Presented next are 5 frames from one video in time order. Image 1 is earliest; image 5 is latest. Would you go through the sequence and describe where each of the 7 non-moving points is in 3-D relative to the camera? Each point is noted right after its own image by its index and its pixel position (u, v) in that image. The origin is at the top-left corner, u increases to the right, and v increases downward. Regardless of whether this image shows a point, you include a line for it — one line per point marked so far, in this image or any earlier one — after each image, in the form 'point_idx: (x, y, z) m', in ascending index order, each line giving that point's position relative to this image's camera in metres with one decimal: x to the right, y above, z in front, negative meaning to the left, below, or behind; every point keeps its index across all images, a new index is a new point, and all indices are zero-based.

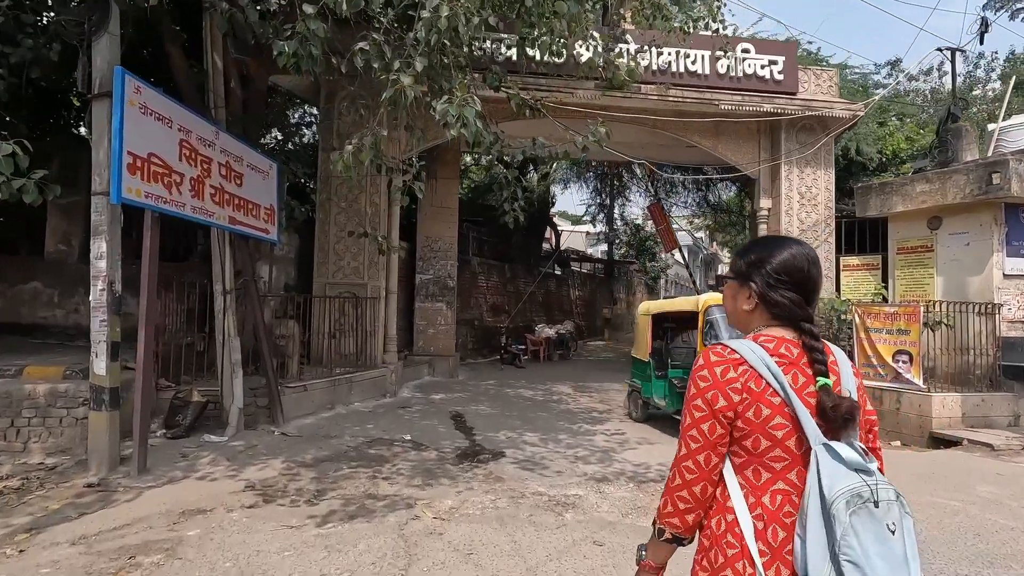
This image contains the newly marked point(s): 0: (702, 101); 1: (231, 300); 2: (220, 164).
0: (+3.0, +2.9, +8.3) m
1: (-2.8, -0.1, +5.3) m
2: (-2.6, +1.1, +4.8) m
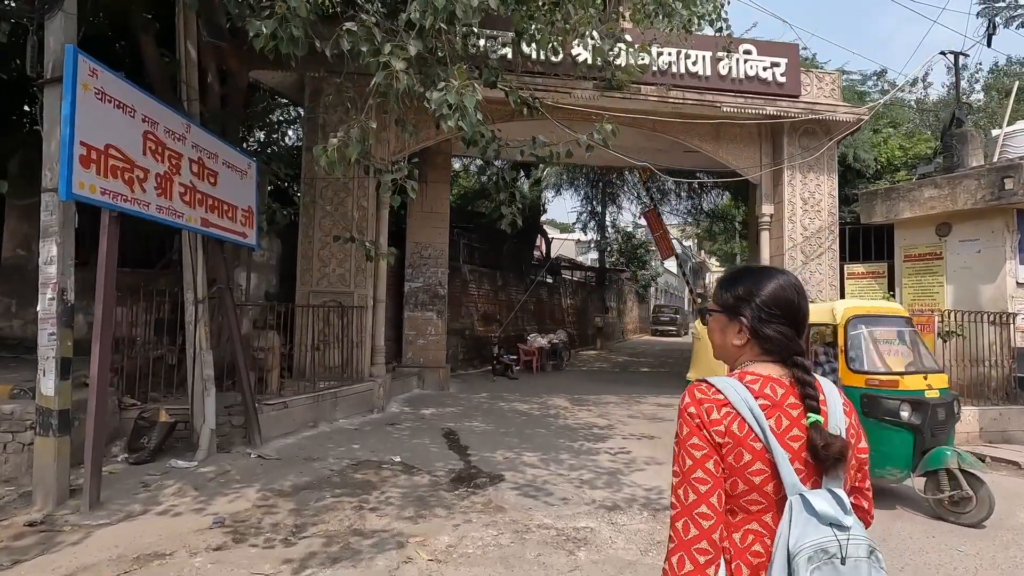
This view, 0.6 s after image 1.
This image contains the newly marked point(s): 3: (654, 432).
0: (+2.9, +2.8, +8.0) m
1: (-2.8, -0.2, +4.8) m
2: (-2.6, +1.0, +4.4) m
3: (+1.8, -1.8, +6.7) m
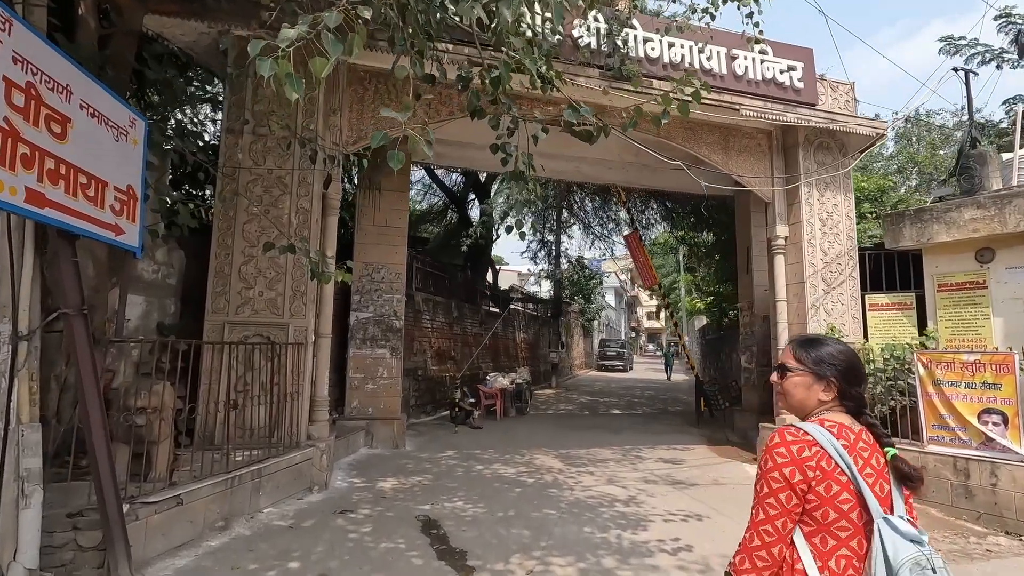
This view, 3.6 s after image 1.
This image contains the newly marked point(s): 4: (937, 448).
0: (+2.7, +2.4, +6.9) m
1: (-2.5, -0.3, +2.8) m
2: (-2.3, +0.9, +2.4) m
3: (+1.7, -2.1, +5.2) m
4: (+4.6, -1.7, +5.8) m
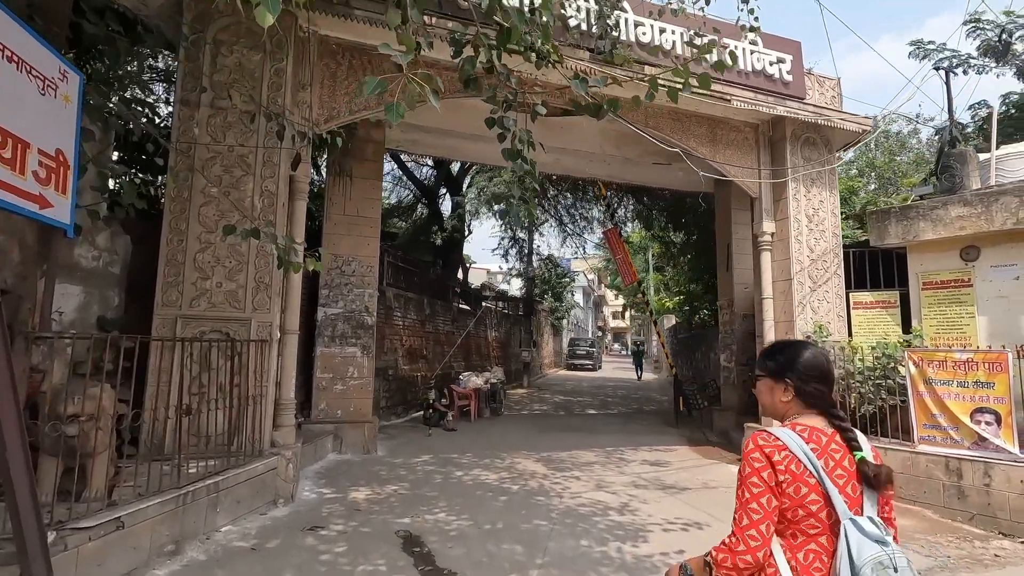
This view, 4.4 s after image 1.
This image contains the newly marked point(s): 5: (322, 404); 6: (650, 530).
0: (+2.5, +2.4, +6.7) m
1: (-2.5, -0.3, +2.3) m
2: (-2.2, +1.0, +1.9) m
3: (+1.6, -2.1, +4.9) m
4: (+4.4, -1.7, +5.7) m
5: (-2.5, -1.5, +7.1) m
6: (+1.1, -2.0, +4.3) m
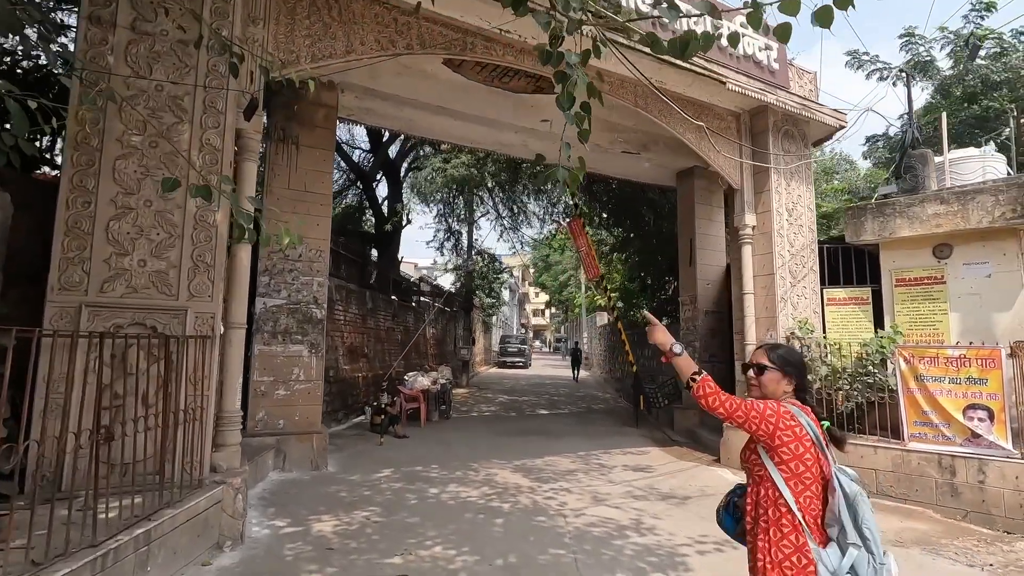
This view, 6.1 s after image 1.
0: (+2.3, +2.5, +6.3) m
1: (-2.0, -0.1, +1.2) m
2: (-1.7, +1.1, +0.9) m
3: (+1.6, -2.0, +4.4) m
4: (+4.3, -1.7, +5.7) m
5: (-2.8, -1.4, +5.9) m
6: (+1.2, -1.9, +3.8) m
